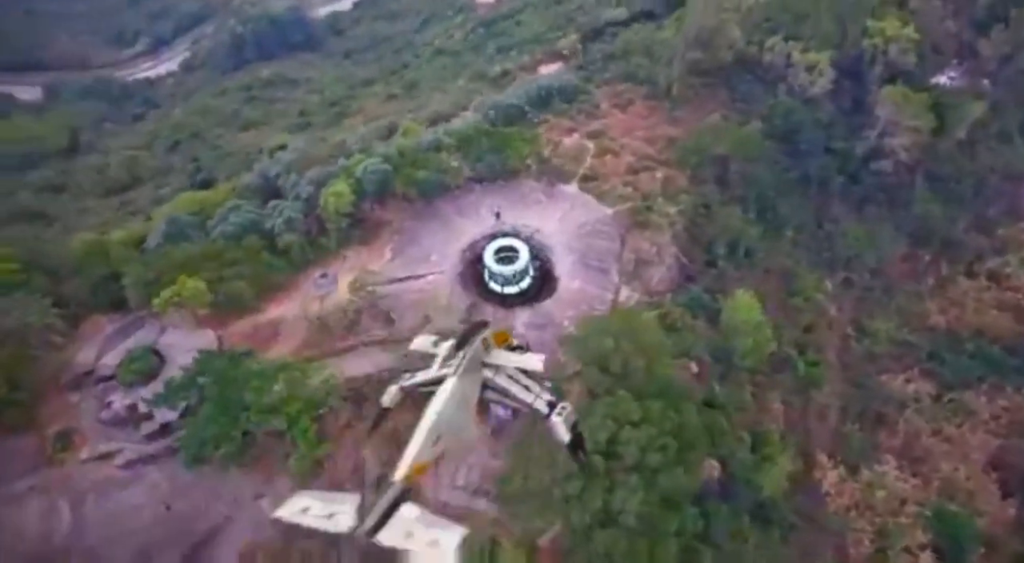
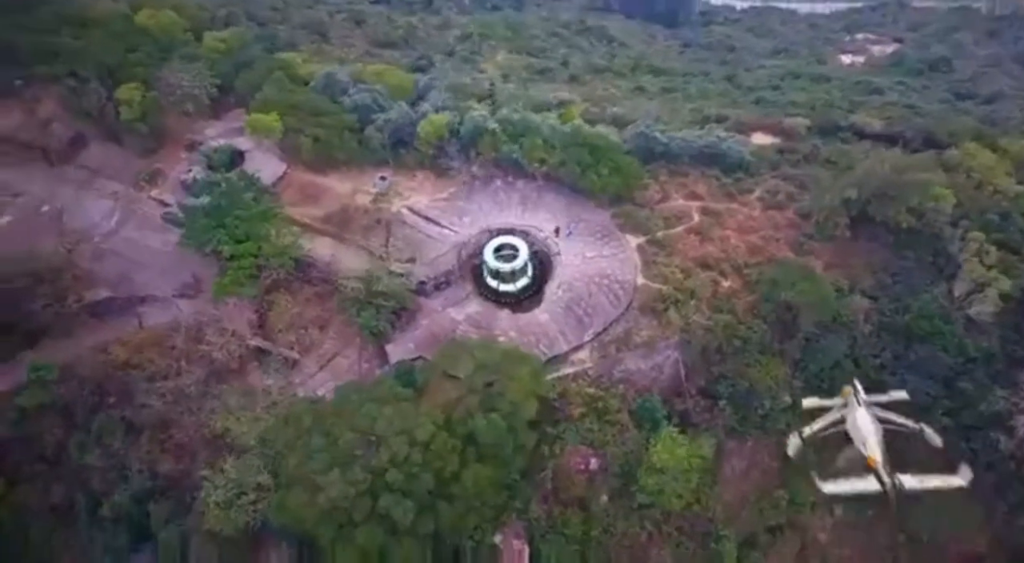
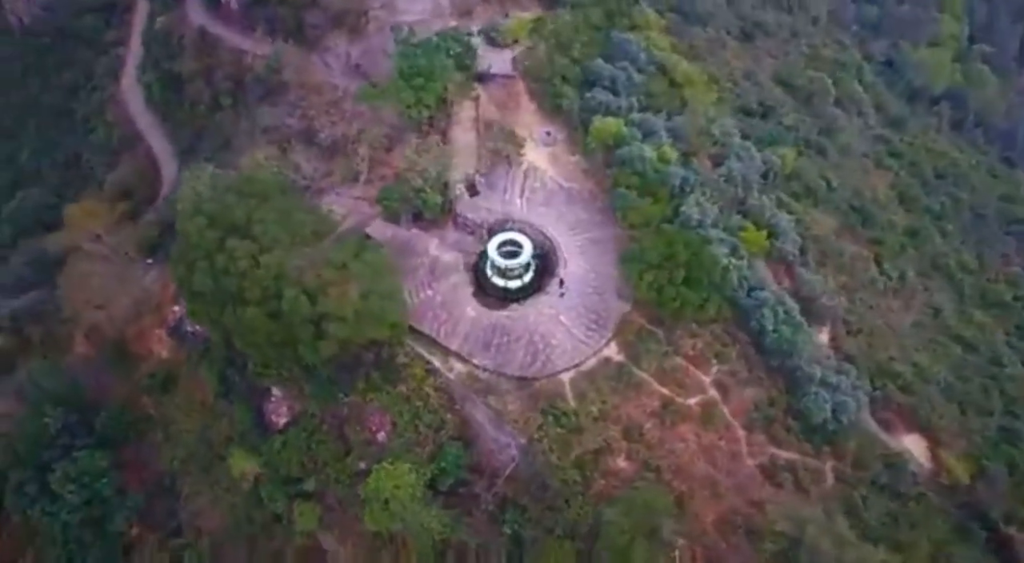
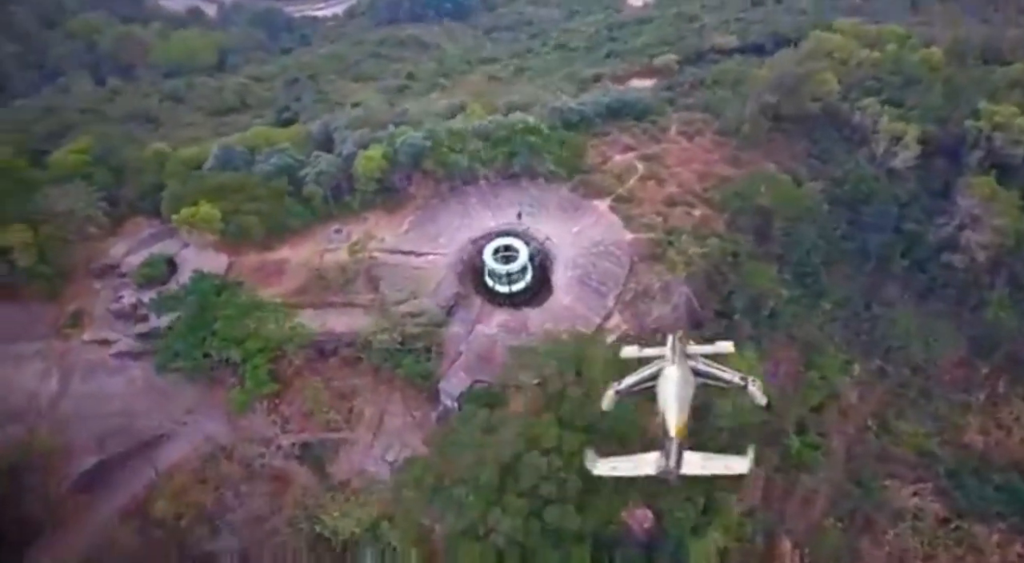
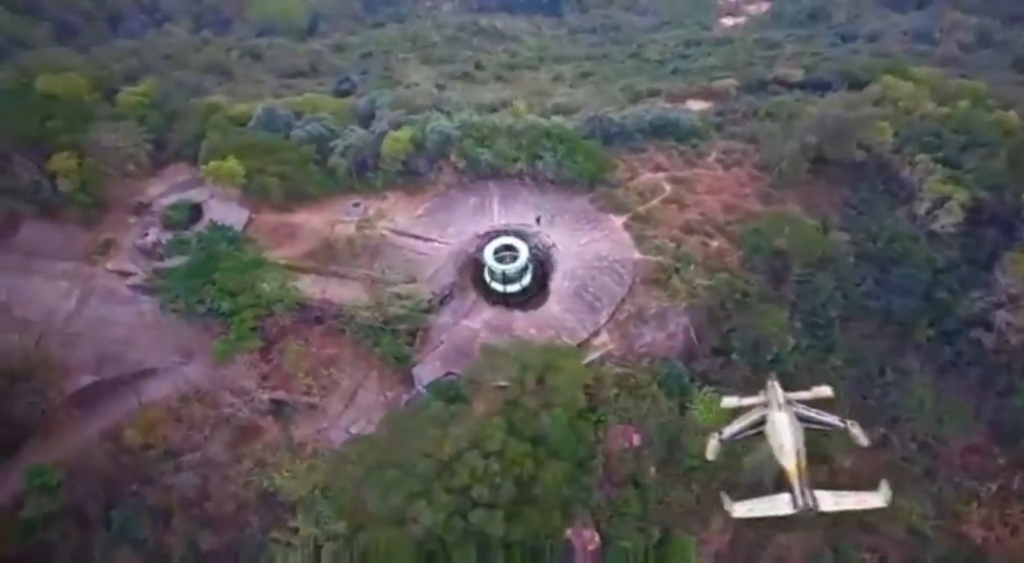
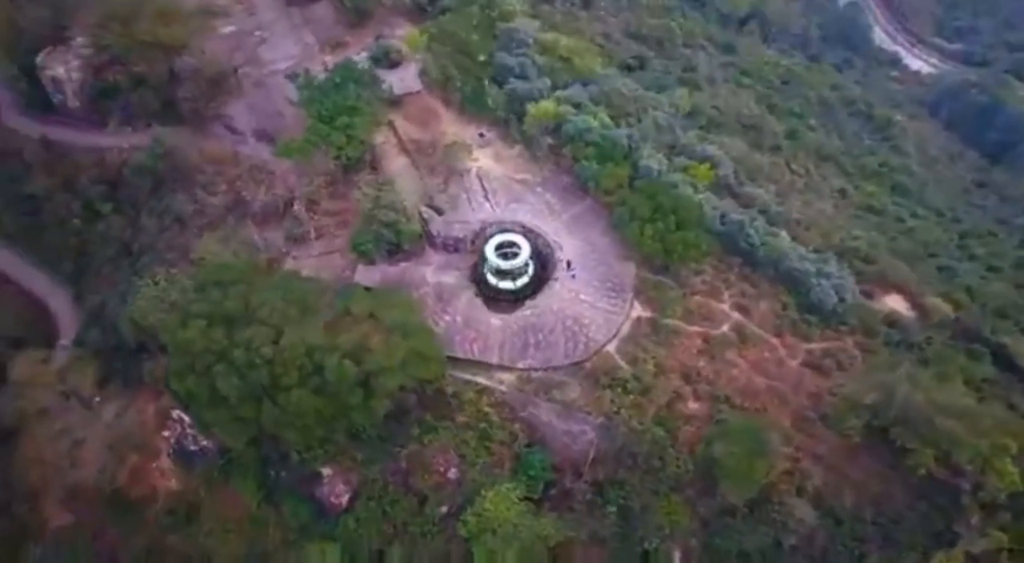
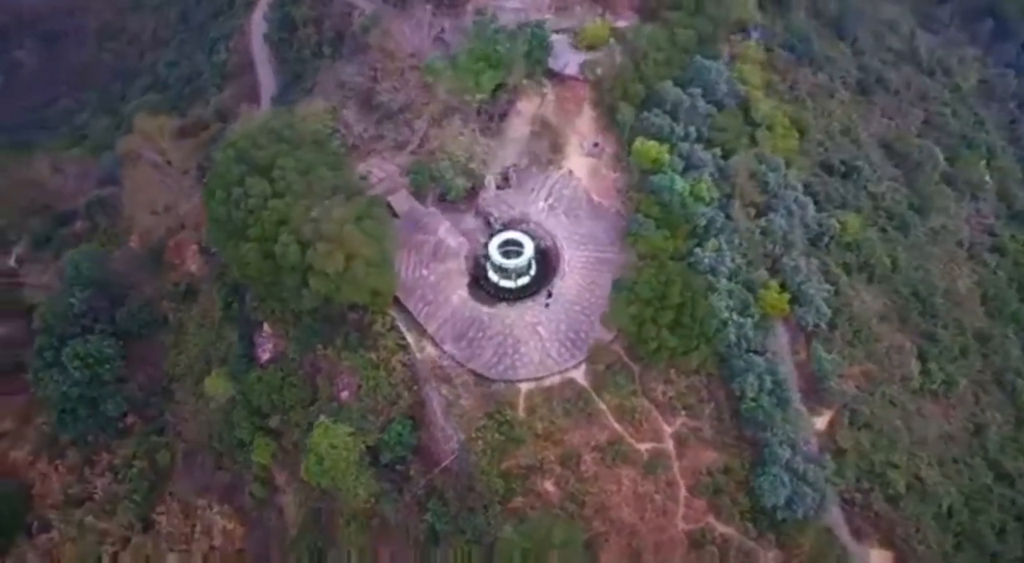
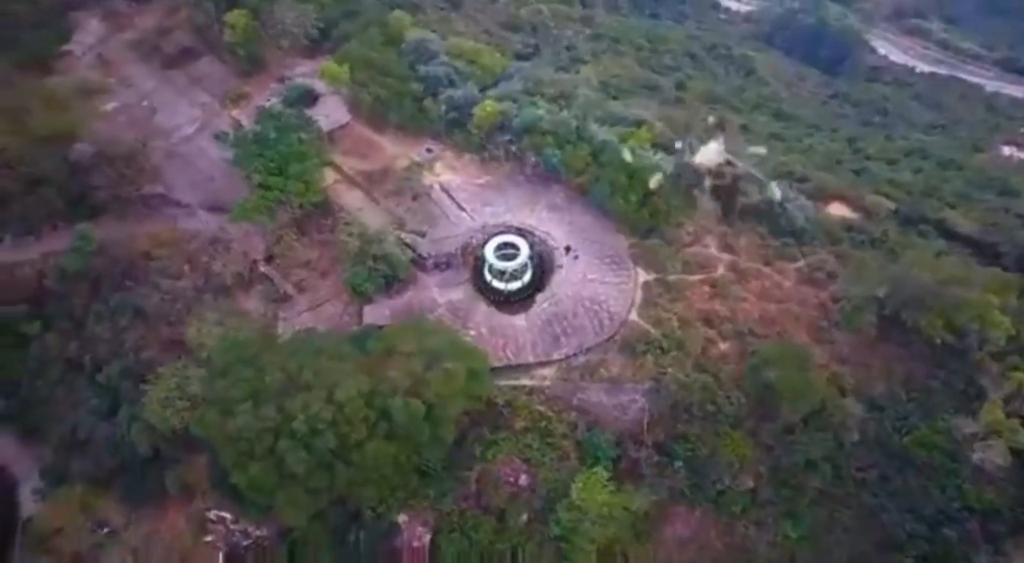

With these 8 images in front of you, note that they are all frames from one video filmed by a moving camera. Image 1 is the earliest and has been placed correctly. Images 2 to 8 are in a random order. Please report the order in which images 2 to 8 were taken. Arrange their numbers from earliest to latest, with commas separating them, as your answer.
4, 5, 2, 8, 6, 3, 7
